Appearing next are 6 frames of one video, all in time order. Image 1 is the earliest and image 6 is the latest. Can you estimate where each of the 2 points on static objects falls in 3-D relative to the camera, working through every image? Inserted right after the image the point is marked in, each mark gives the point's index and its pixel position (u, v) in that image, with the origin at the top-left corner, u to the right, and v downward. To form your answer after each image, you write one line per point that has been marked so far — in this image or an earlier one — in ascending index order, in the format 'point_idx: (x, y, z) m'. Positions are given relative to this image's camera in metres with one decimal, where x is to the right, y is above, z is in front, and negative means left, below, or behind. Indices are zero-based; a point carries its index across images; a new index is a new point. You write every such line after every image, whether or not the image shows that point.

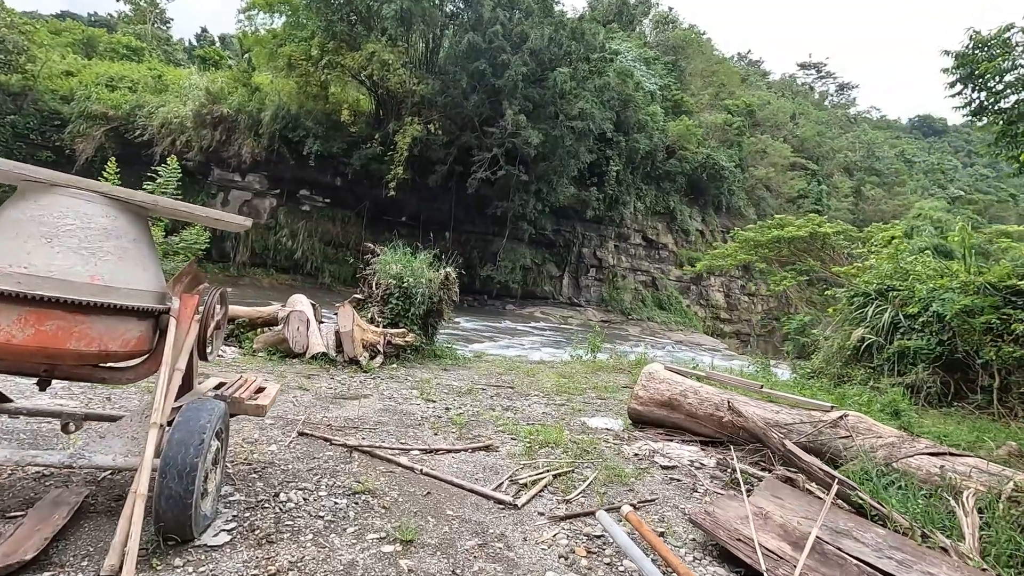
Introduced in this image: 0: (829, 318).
0: (+5.9, -0.5, +9.8) m
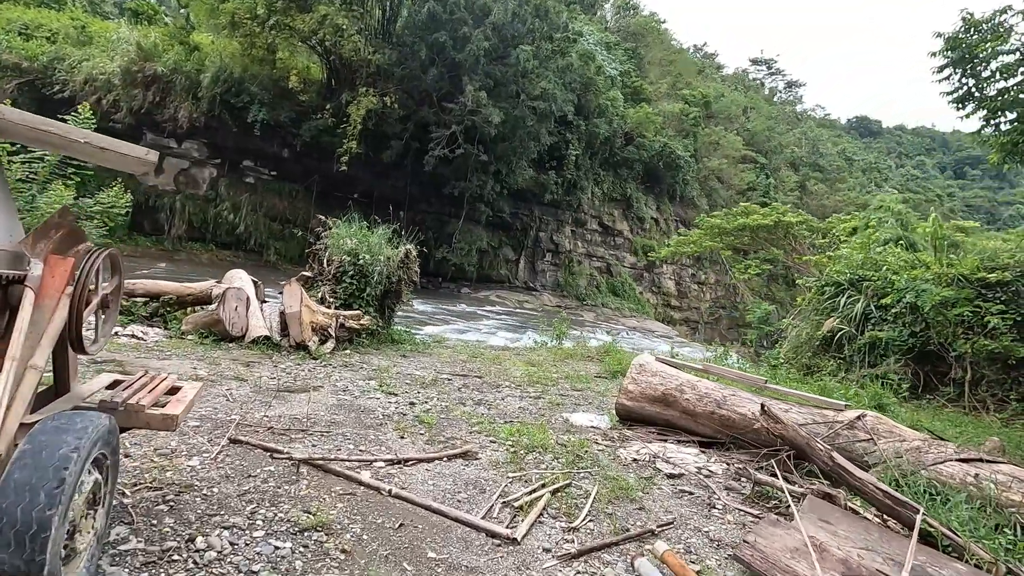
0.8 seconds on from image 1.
0: (+5.3, -0.3, +9.7) m
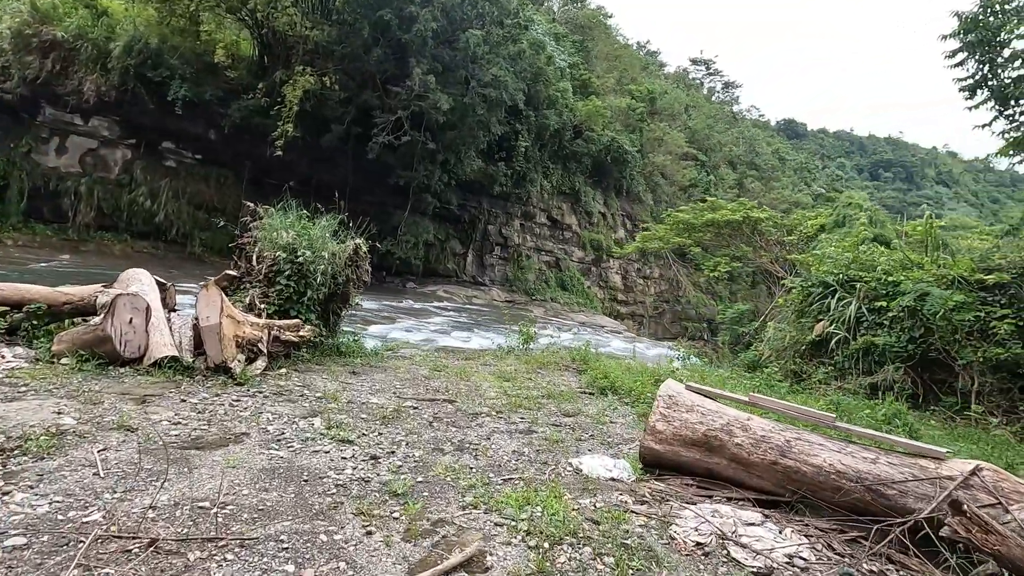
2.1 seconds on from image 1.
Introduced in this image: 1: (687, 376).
0: (+4.6, -0.3, +9.3) m
1: (+2.2, -1.1, +6.5) m
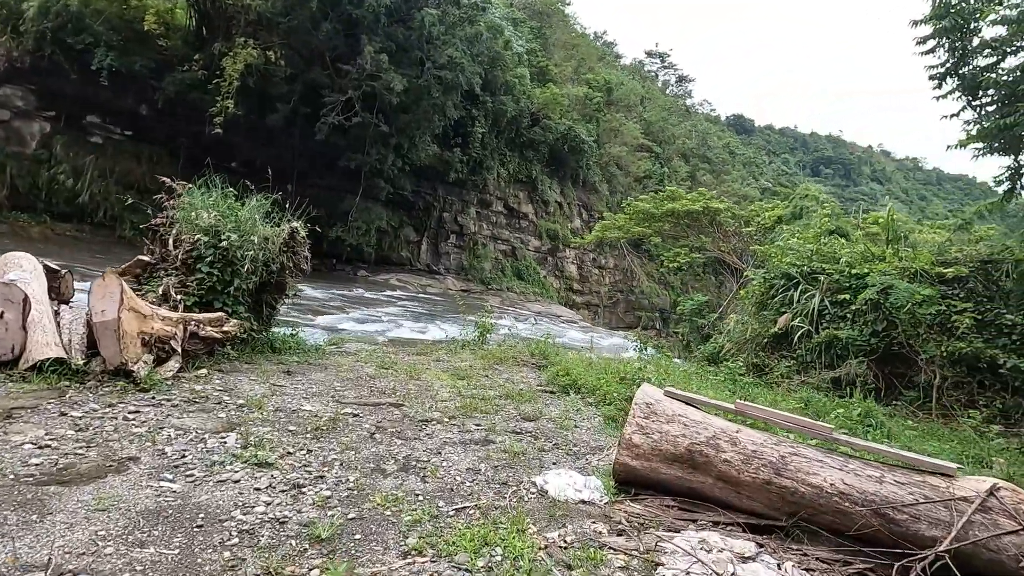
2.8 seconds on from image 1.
0: (+3.9, -0.2, +9.1) m
1: (+1.7, -1.0, +6.2) m
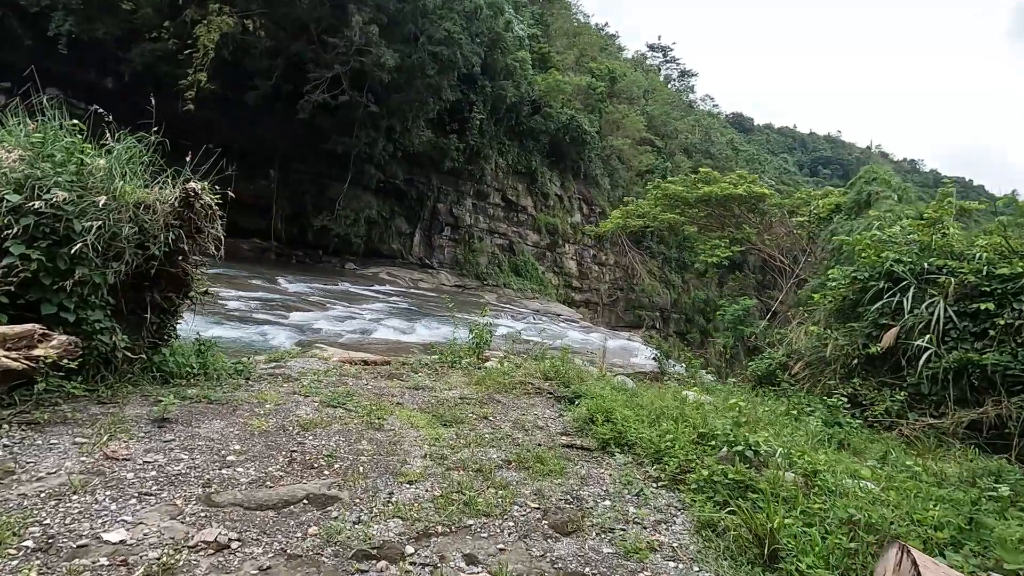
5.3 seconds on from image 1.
0: (+3.9, -0.2, +7.2) m
1: (+1.8, -1.0, +4.3) m
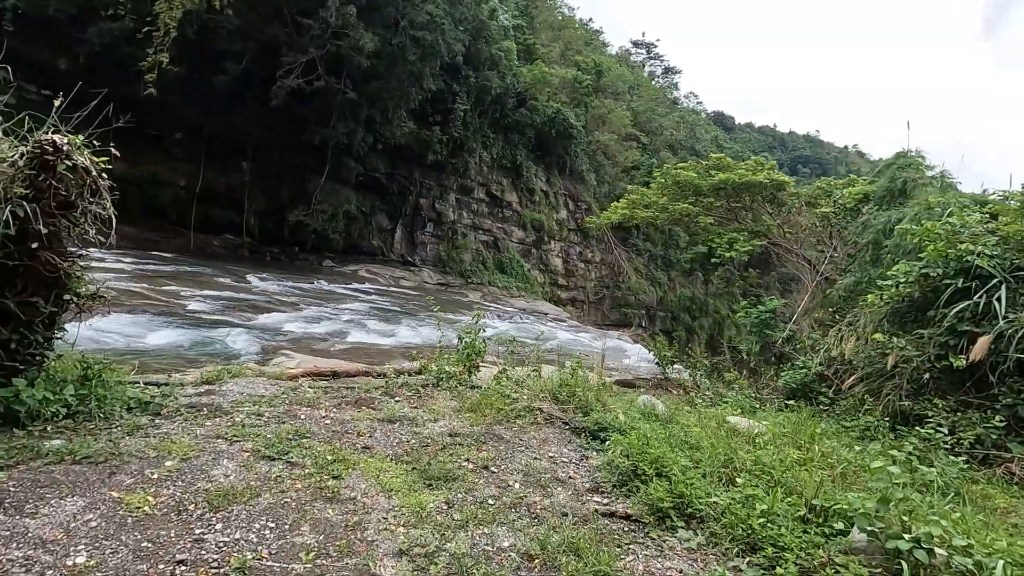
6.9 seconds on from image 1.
0: (+3.9, -0.2, +6.2) m
1: (+1.8, -1.0, +3.2) m
